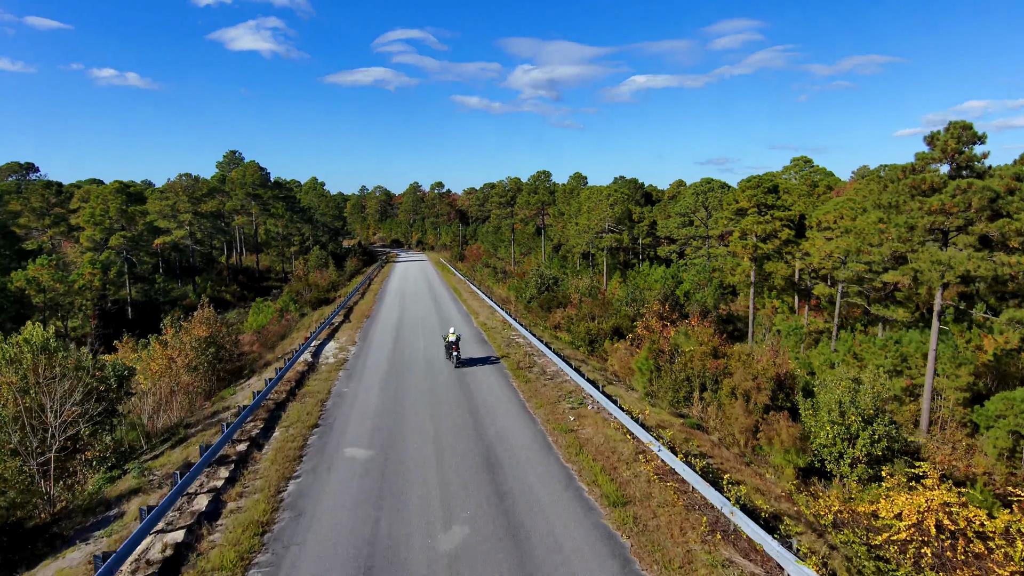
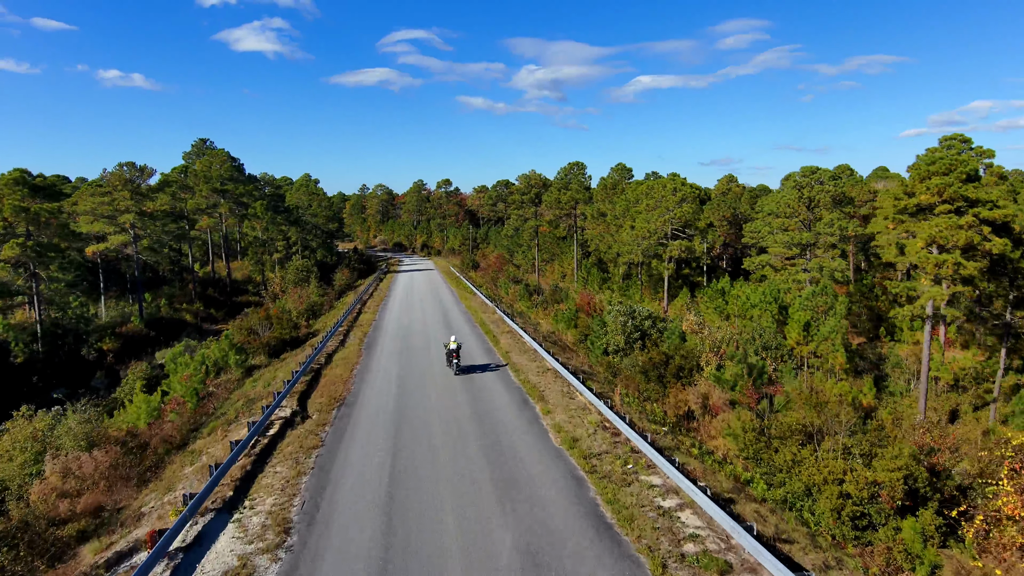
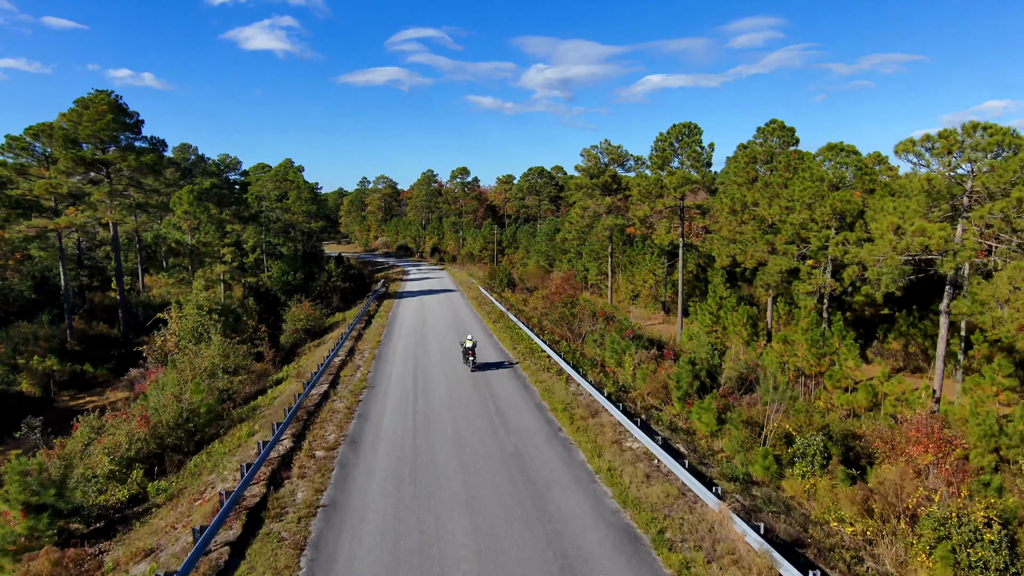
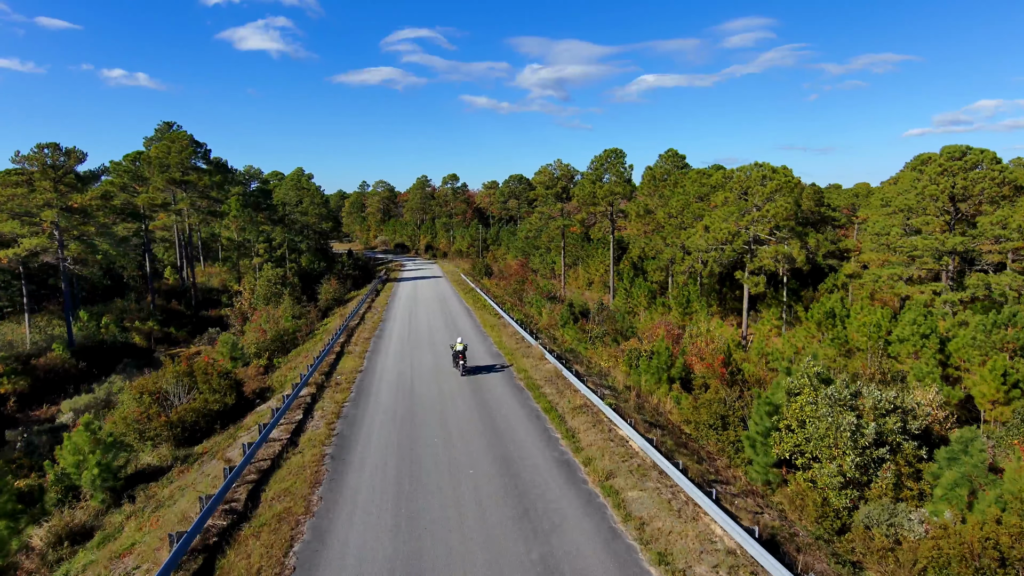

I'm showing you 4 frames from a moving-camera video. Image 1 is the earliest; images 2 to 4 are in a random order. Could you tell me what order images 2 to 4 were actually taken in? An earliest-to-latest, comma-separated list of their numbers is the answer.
2, 4, 3
